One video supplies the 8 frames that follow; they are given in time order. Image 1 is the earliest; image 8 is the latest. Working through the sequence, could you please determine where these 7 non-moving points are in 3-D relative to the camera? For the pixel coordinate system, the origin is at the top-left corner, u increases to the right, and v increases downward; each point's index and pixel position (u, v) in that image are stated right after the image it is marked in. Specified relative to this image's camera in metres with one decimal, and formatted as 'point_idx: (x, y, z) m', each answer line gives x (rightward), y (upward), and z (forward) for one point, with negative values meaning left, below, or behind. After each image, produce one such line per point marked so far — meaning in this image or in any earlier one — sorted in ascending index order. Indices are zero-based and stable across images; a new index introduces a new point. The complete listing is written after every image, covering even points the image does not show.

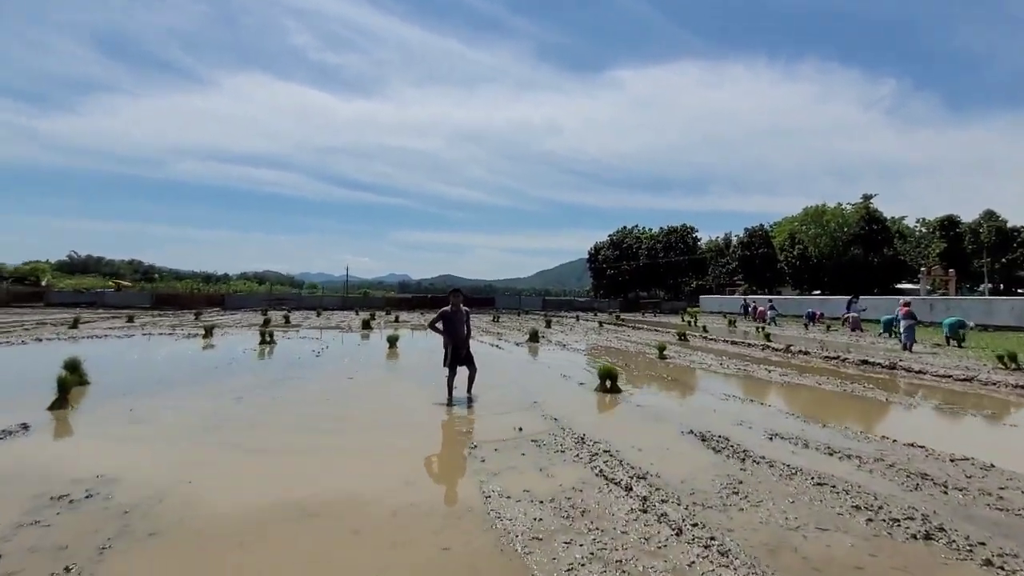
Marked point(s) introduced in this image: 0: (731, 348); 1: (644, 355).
0: (+6.9, -1.9, +19.8) m
1: (+3.7, -1.8, +17.0) m
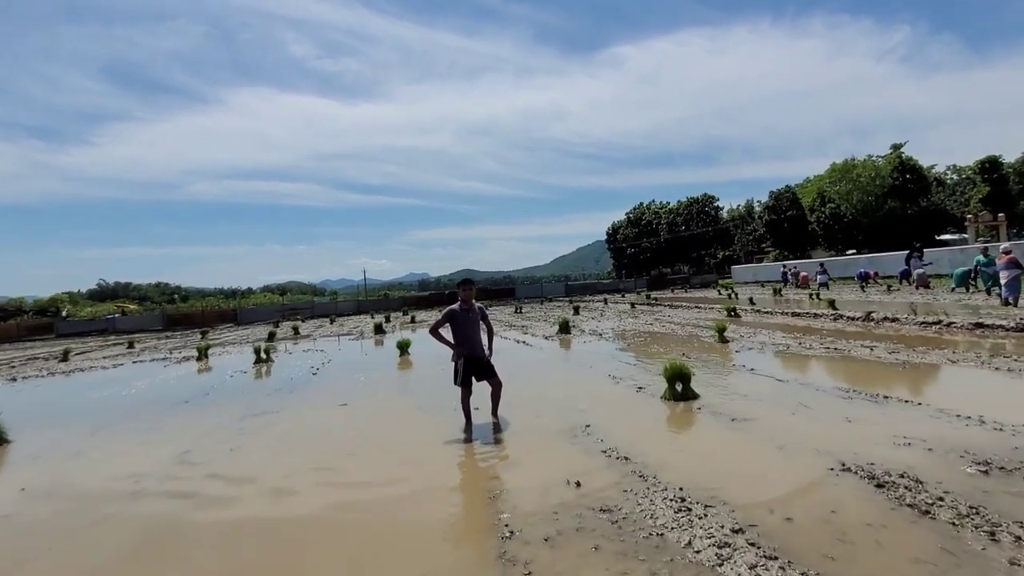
0: (+7.7, -0.9, +17.0) m
1: (+4.4, -1.2, +14.4) m
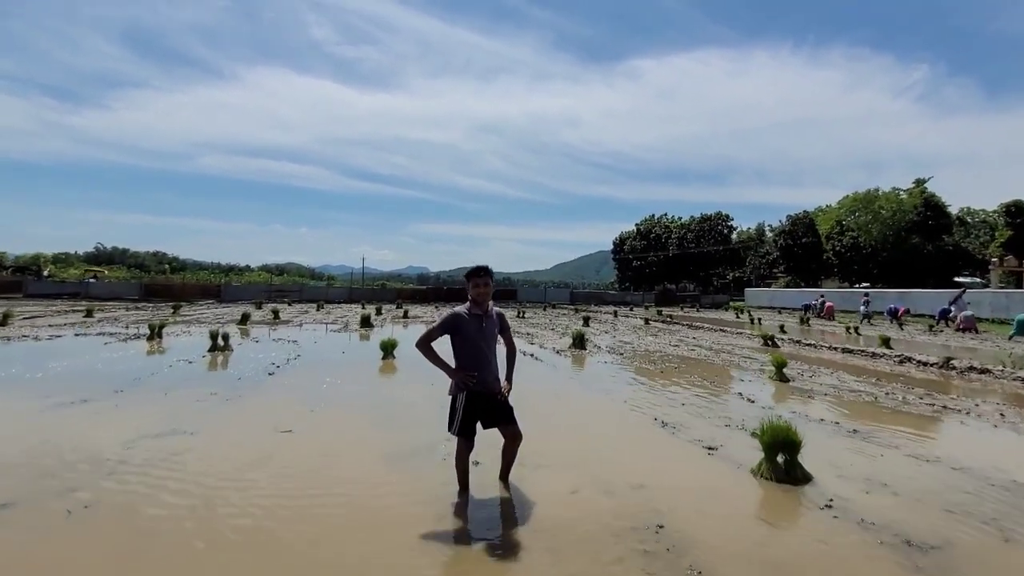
0: (+7.8, -1.7, +14.5) m
1: (+4.5, -1.6, +11.8) m
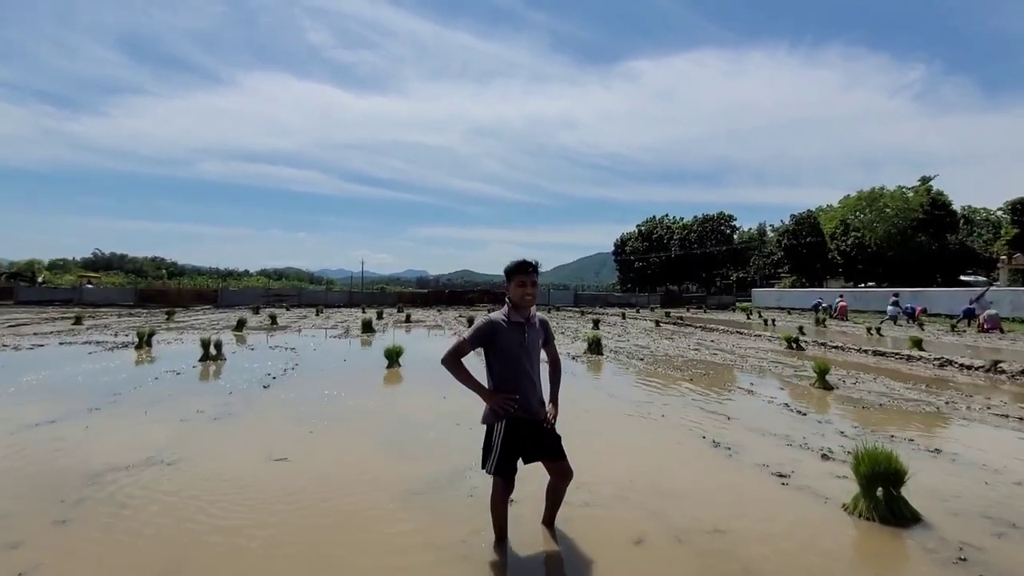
0: (+8.1, -1.7, +13.6) m
1: (+4.8, -1.6, +10.9) m
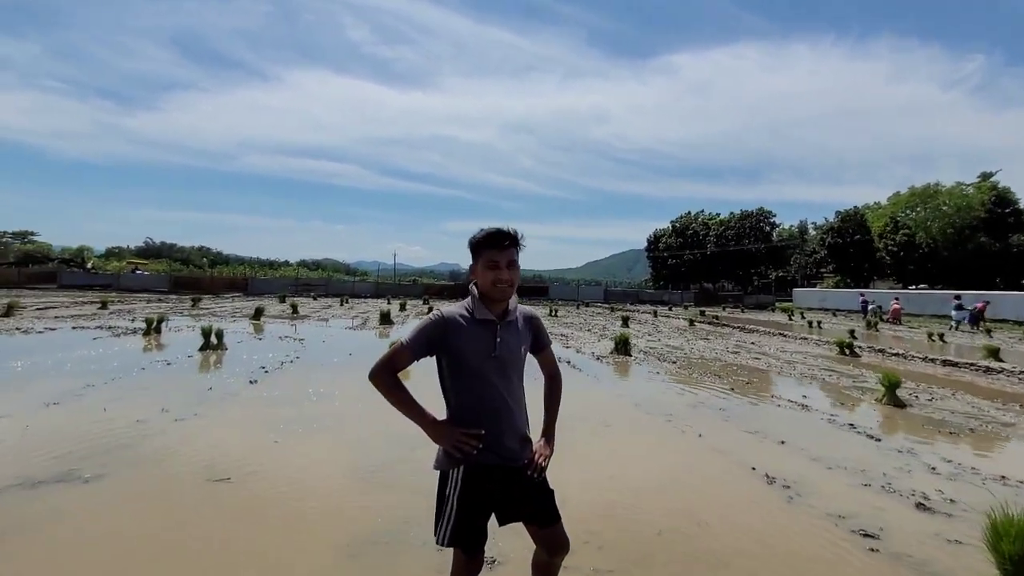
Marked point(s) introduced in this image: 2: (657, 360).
0: (+8.5, -1.7, +11.9) m
1: (+5.0, -1.6, +9.4) m
2: (+3.0, -1.5, +12.8) m
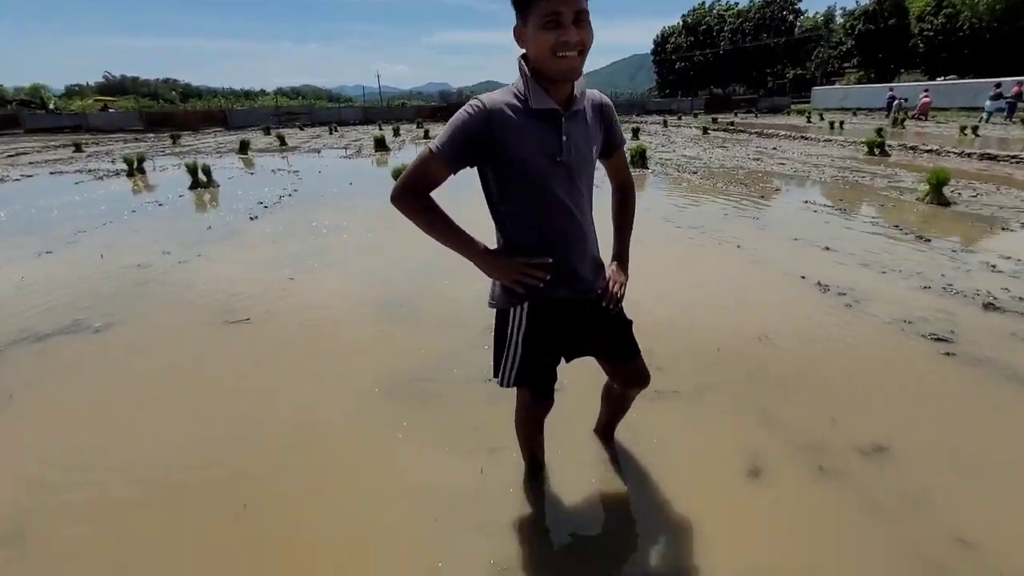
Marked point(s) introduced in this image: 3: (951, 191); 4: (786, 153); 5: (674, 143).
0: (+8.7, +2.1, +11.3) m
1: (+5.3, +1.3, +8.9) m
2: (+3.2, +2.3, +12.2) m
3: (+6.0, +1.3, +8.7) m
4: (+6.6, +3.2, +15.0) m
5: (+4.7, +4.2, +18.1) m
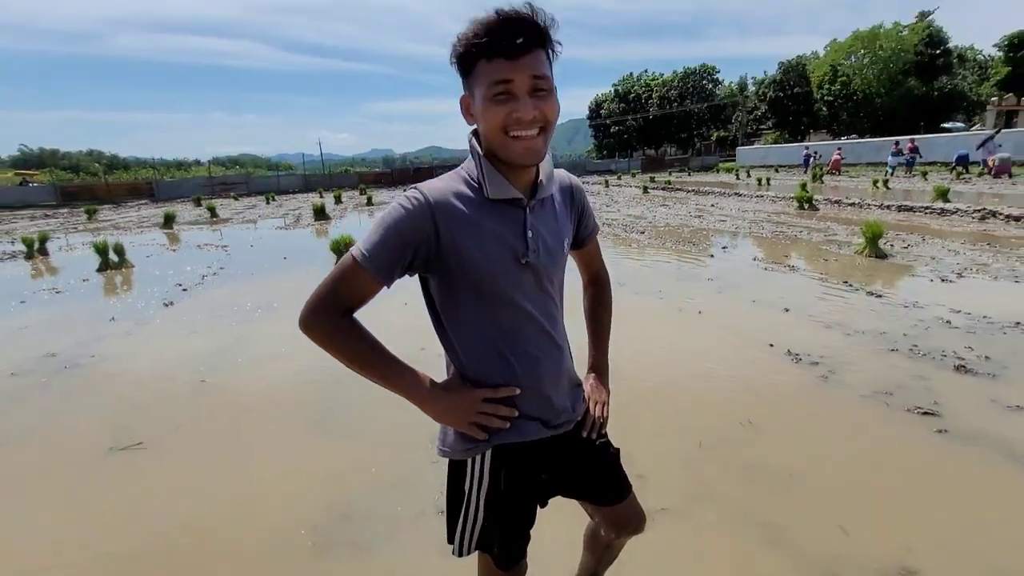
0: (+7.7, +1.2, +11.8) m
1: (+4.5, +0.6, +9.0) m
2: (+2.1, +1.1, +12.2) m
3: (+5.2, +0.6, +8.9) m
4: (+5.2, +1.9, +15.4) m
5: (+3.0, +2.5, +18.3) m
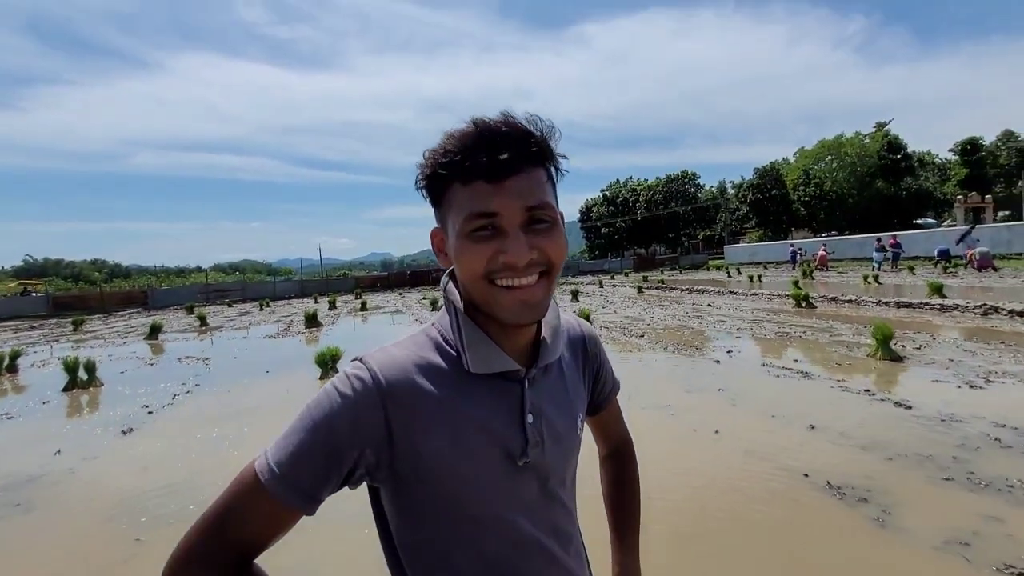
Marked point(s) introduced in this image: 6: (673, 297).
0: (+7.5, -0.6, +11.4) m
1: (+4.4, -0.9, +8.6) m
2: (+1.9, -0.9, +11.7) m
3: (+5.1, -0.8, +8.4) m
4: (+5.0, -0.5, +15.0) m
5: (+2.8, -0.5, +18.1) m
6: (+5.0, -0.3, +19.6) m
